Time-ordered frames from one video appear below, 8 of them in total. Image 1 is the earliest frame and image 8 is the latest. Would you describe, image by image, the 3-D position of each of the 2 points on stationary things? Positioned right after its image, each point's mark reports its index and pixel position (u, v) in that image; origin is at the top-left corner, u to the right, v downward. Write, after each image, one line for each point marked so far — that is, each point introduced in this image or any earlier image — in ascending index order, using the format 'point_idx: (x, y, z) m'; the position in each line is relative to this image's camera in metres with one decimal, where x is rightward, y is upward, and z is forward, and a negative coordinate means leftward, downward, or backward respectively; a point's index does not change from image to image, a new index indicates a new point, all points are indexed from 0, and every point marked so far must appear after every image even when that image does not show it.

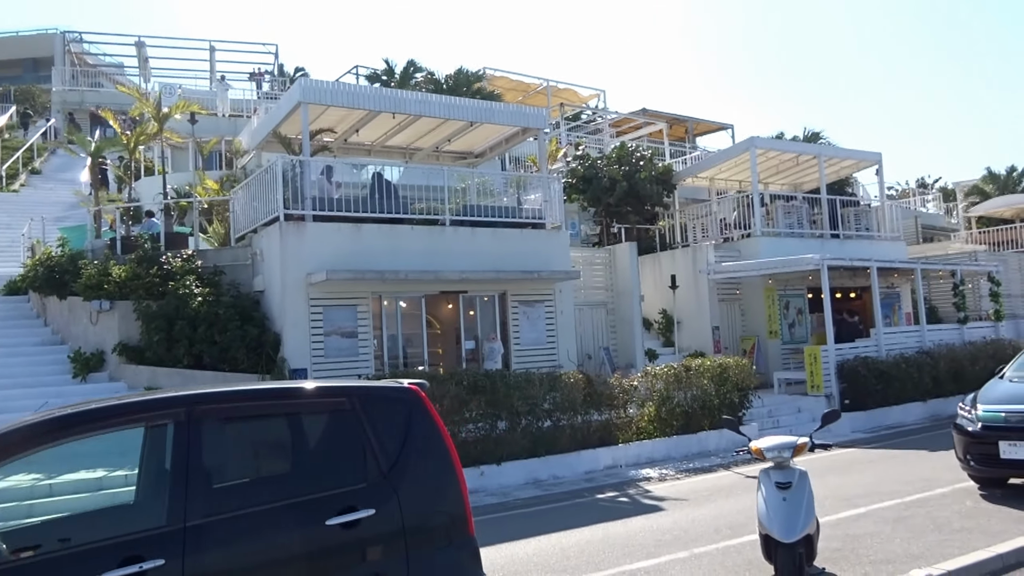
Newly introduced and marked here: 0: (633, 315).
0: (+2.8, -0.6, +18.2) m
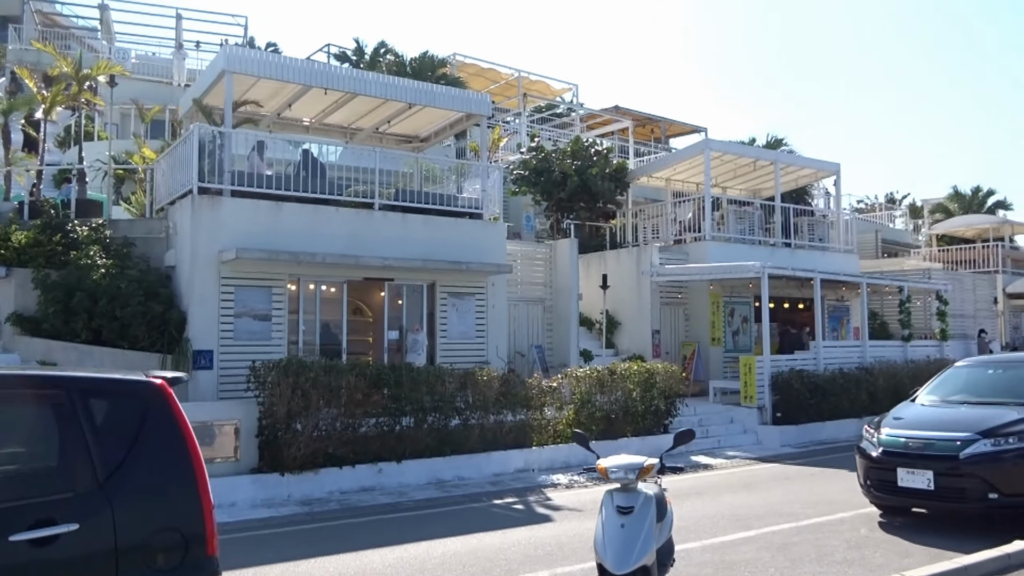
0: (+1.3, -0.6, +17.6) m
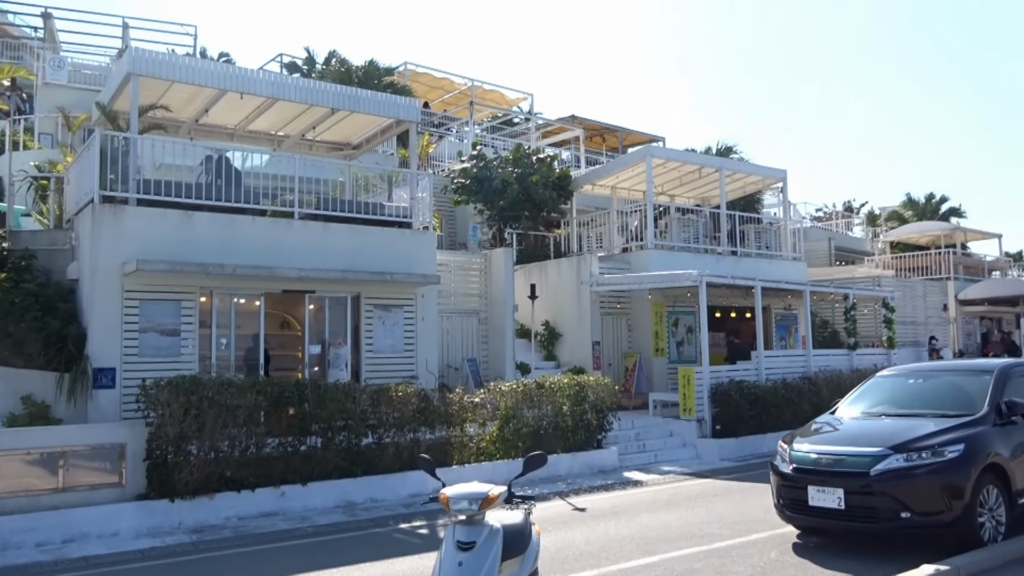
0: (-0.2, -0.8, +17.1) m
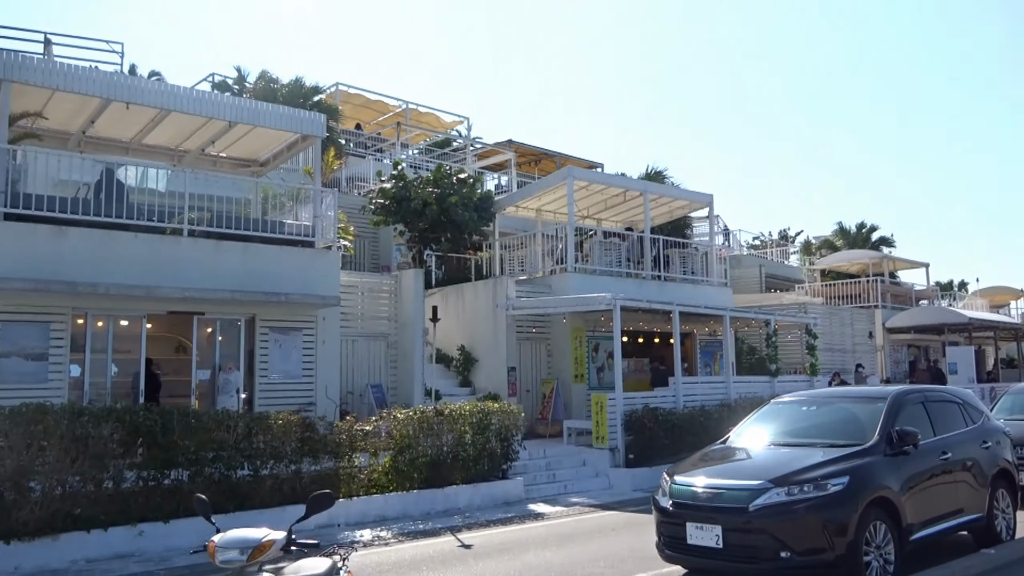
0: (-2.0, -1.3, +16.3) m
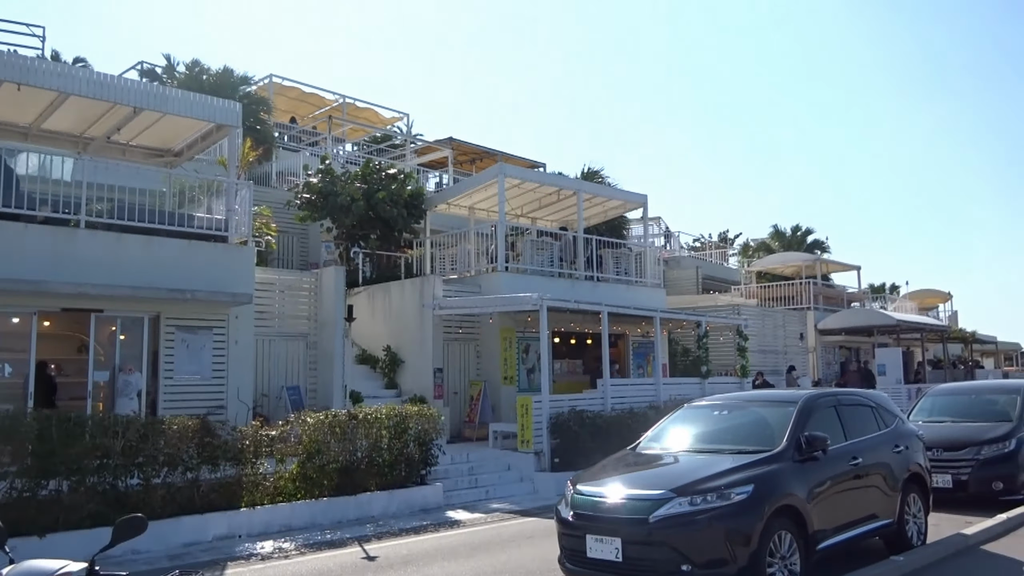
0: (-3.6, -1.3, +15.7) m
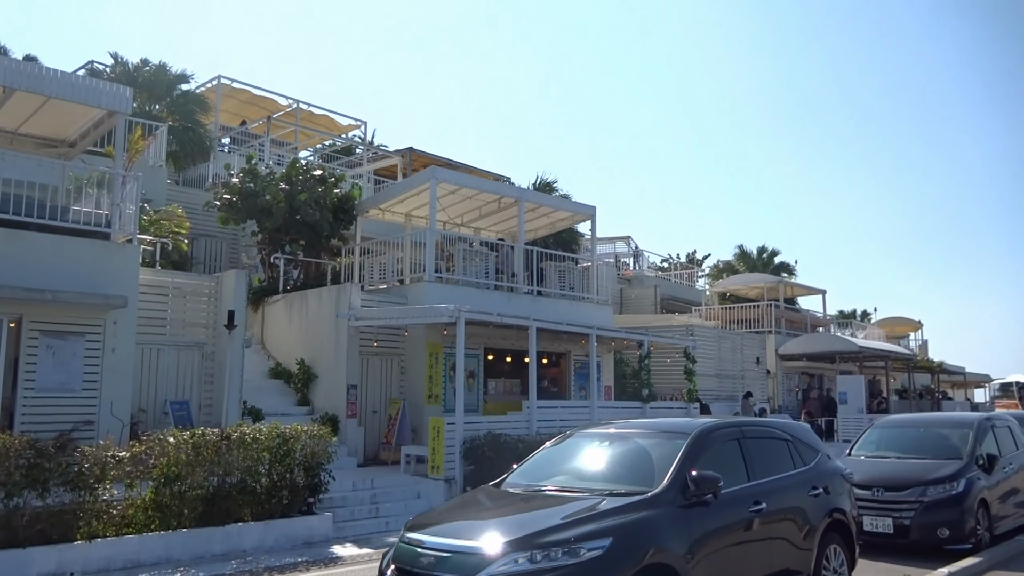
0: (-5.1, -1.4, +14.3) m
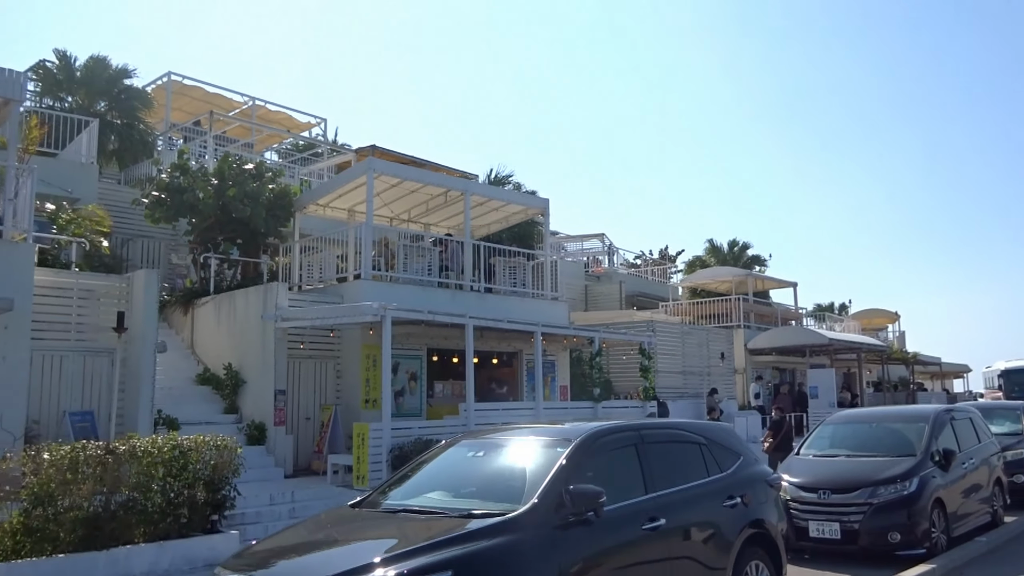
0: (-6.2, -1.4, +13.2) m
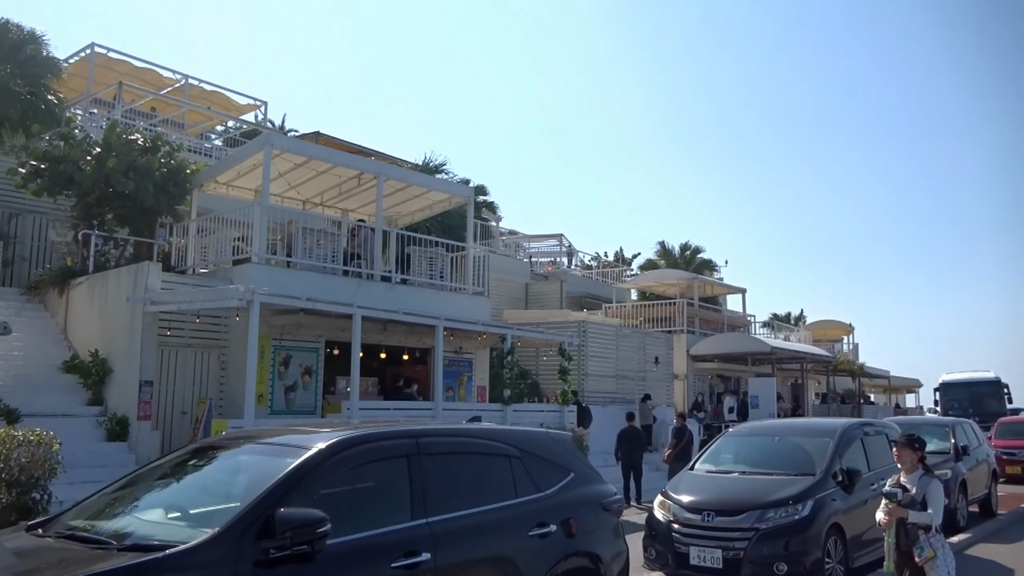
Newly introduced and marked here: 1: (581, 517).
0: (-8.0, -1.0, +11.8) m
1: (+0.5, -1.6, +5.5) m
